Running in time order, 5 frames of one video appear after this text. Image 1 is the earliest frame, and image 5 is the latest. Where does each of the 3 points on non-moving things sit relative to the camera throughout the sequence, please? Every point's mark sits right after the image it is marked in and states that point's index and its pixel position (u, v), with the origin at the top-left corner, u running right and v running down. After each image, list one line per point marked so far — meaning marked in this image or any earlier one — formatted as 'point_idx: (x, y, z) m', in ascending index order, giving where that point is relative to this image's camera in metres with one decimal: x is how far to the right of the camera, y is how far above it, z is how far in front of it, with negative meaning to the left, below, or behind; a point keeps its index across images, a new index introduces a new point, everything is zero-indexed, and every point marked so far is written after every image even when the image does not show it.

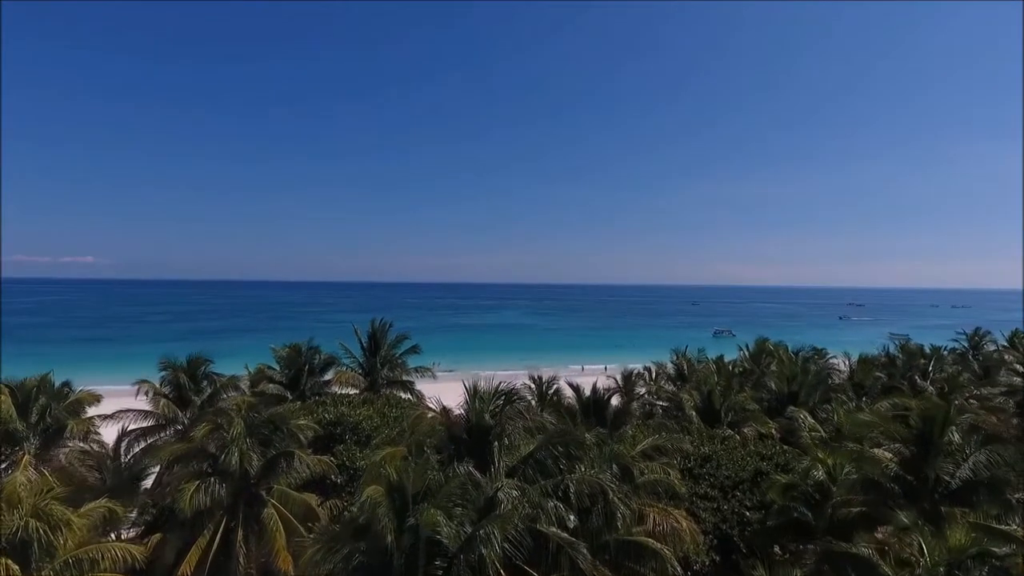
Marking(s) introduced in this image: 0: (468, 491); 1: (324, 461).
0: (-1.0, -4.7, +7.4) m
1: (-6.6, -6.1, +11.5) m
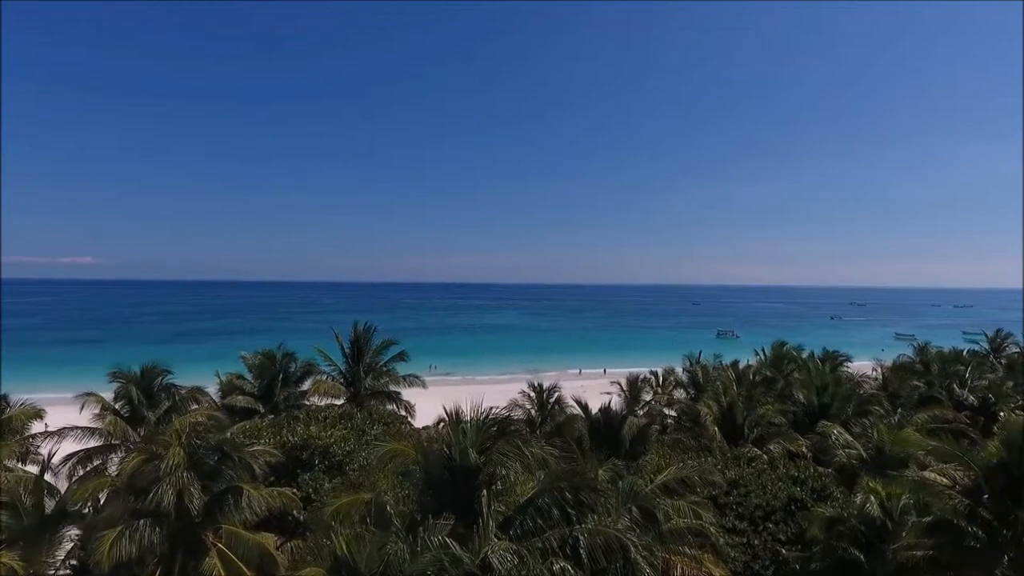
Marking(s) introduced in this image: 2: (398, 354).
0: (-1.1, -4.7, +5.5) m
1: (-6.7, -6.1, +9.7) m
2: (-6.6, -3.8, +18.7) m
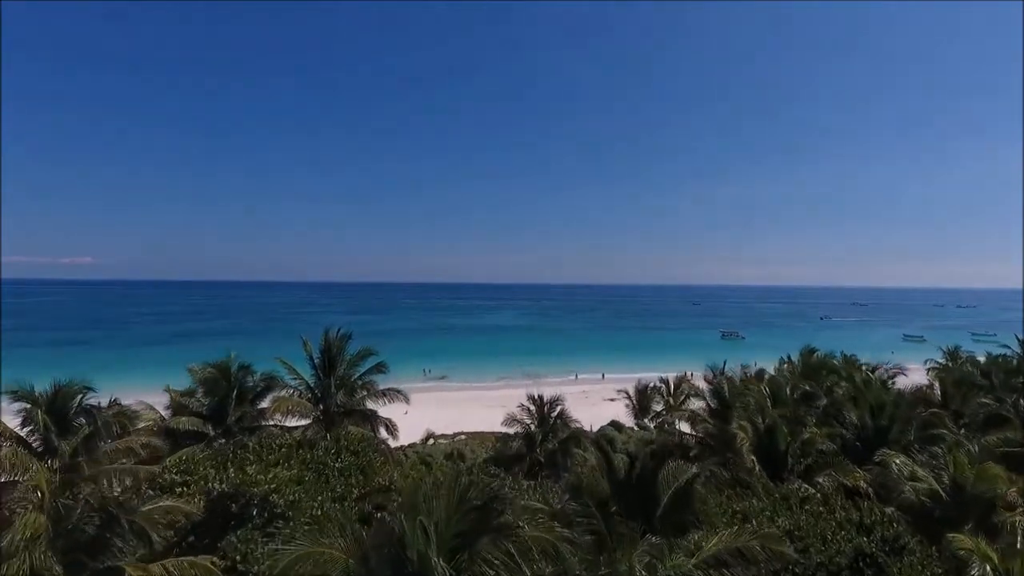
0: (-1.3, -4.7, +3.0) m
1: (-6.9, -6.1, +7.1) m
2: (-6.7, -3.8, +16.2) m
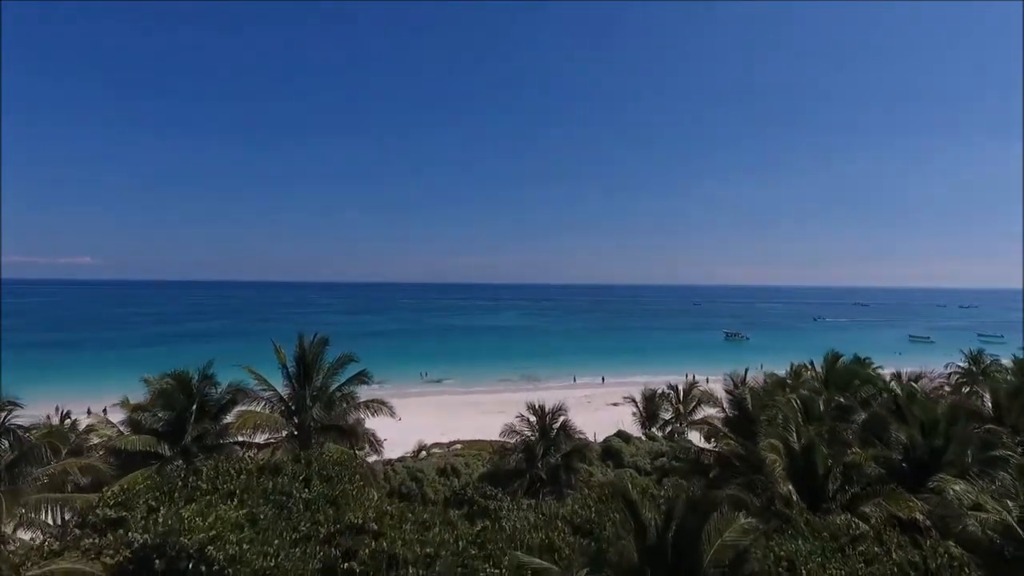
0: (-1.3, -4.6, +1.3) m
1: (-6.9, -6.1, +5.4) m
2: (-6.8, -3.8, +14.5) m
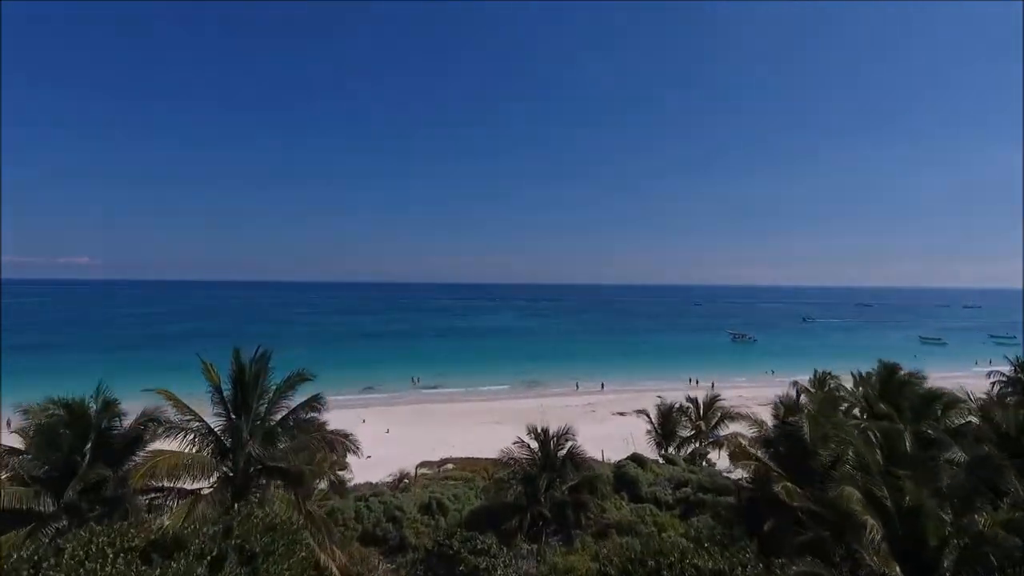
0: (-1.4, -4.7, -1.7) m
1: (-7.0, -6.1, +2.4) m
2: (-6.9, -3.8, +11.5) m
